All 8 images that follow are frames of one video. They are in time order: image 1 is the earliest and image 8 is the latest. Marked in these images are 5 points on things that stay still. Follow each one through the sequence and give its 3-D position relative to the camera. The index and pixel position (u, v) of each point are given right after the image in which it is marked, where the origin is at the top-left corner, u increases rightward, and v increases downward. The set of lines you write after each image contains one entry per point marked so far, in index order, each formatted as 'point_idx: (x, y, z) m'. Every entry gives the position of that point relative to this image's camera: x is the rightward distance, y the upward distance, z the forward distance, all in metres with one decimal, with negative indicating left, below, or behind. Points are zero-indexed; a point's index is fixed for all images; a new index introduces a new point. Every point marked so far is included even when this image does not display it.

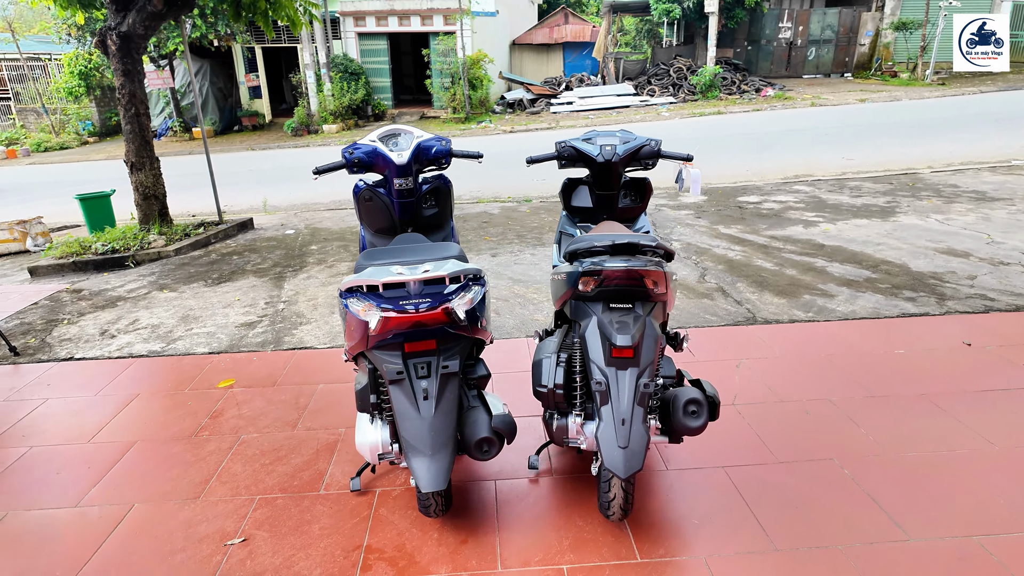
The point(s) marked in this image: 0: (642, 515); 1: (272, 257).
0: (+0.5, -0.8, +2.2) m
1: (-2.4, +0.3, +6.0) m
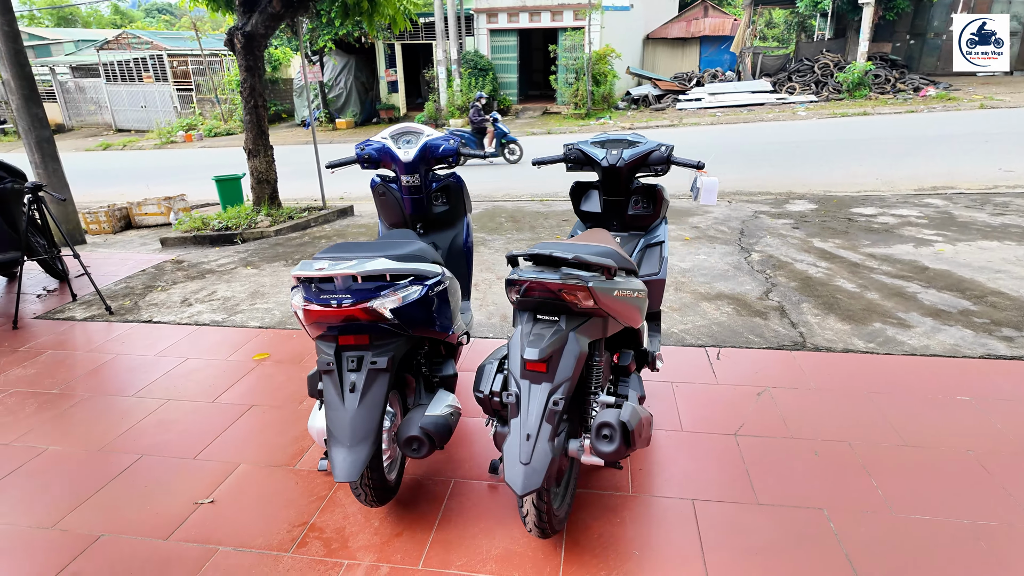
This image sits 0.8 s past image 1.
0: (+0.2, -0.9, +2.1) m
1: (-1.7, +0.5, +6.4) m
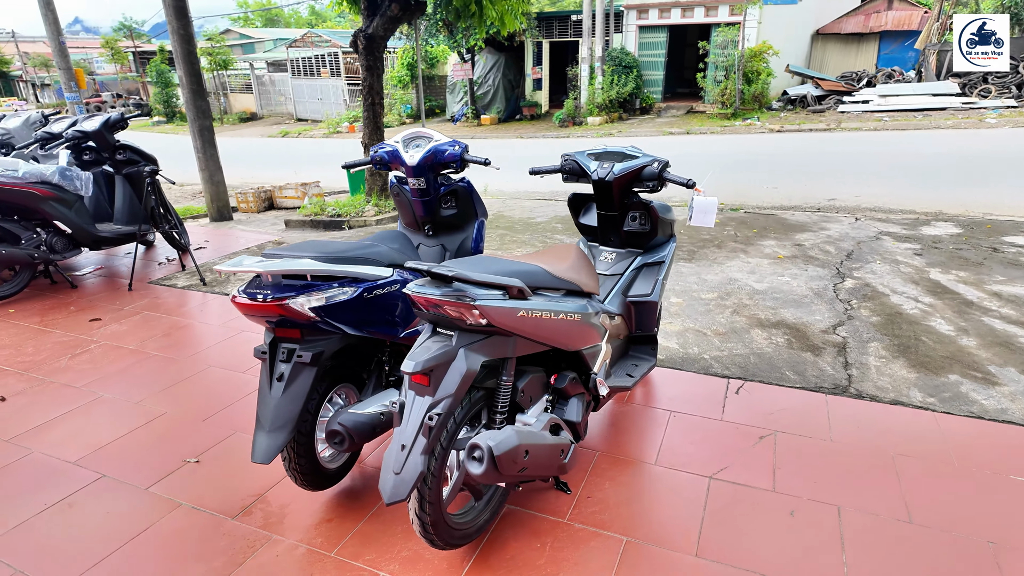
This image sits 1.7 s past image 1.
0: (-0.1, -0.9, +2.1) m
1: (-0.8, +0.6, +6.7) m
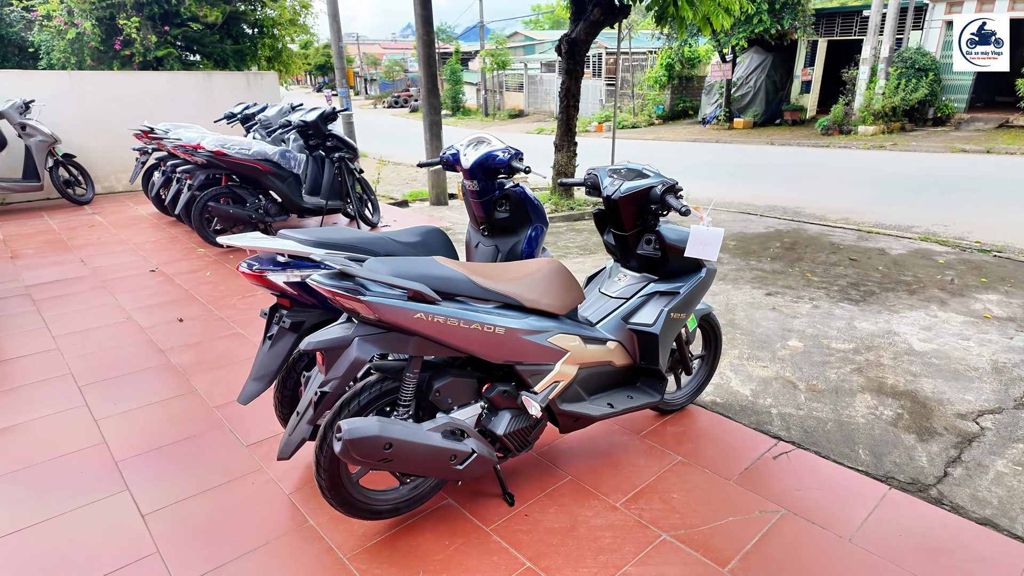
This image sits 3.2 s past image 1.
0: (-0.4, -0.9, +2.2) m
1: (+0.9, +0.5, +6.7) m
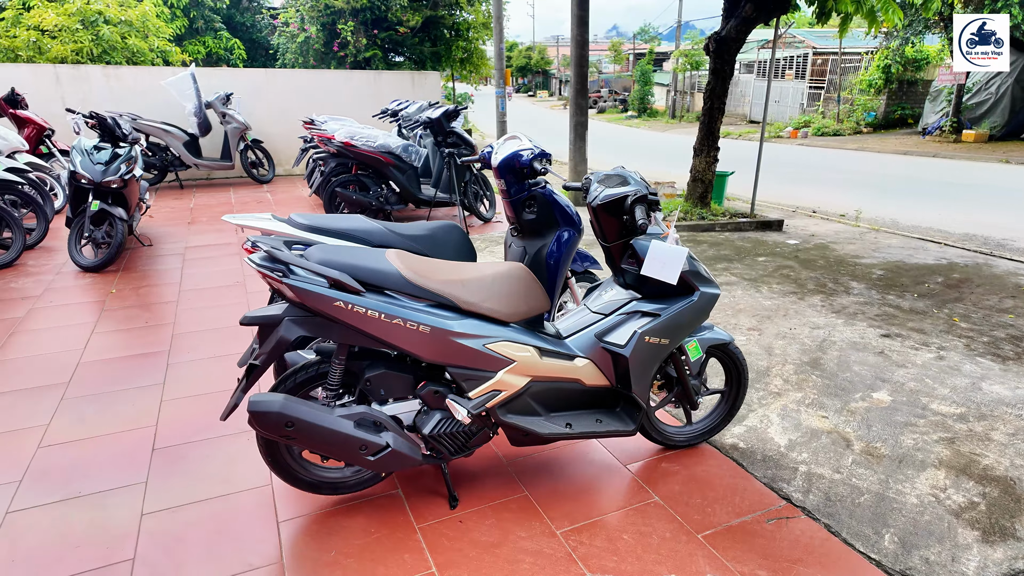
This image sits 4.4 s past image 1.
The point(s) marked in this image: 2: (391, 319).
0: (-0.7, -0.9, +2.3) m
1: (+2.0, +0.3, +6.2) m
2: (-0.4, -0.1, +2.0) m
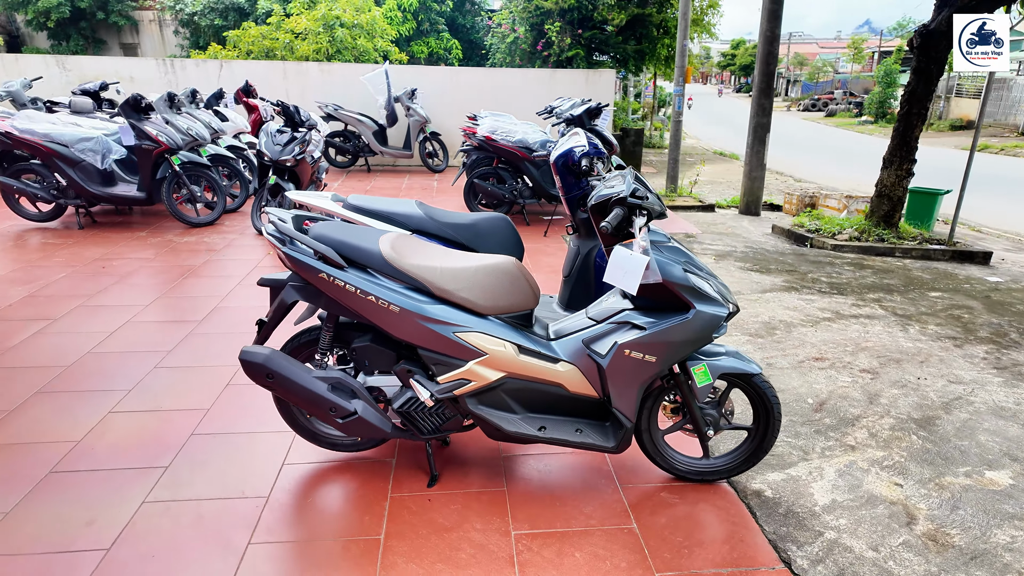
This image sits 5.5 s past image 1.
0: (-0.7, -0.8, +2.5) m
1: (+3.1, +0.1, +5.4) m
2: (-0.5, 0.0, +2.1) m
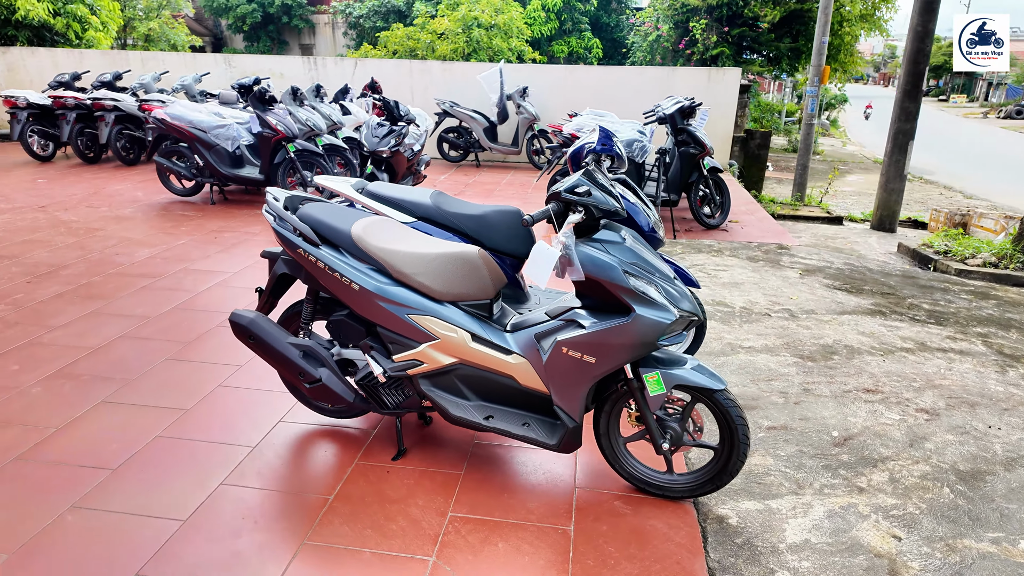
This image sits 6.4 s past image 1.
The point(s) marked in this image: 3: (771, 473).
0: (-0.9, -0.7, +2.7) m
1: (+3.6, -0.2, +4.7) m
2: (-0.7, +0.1, +2.3) m
3: (+1.1, -0.8, +2.6) m
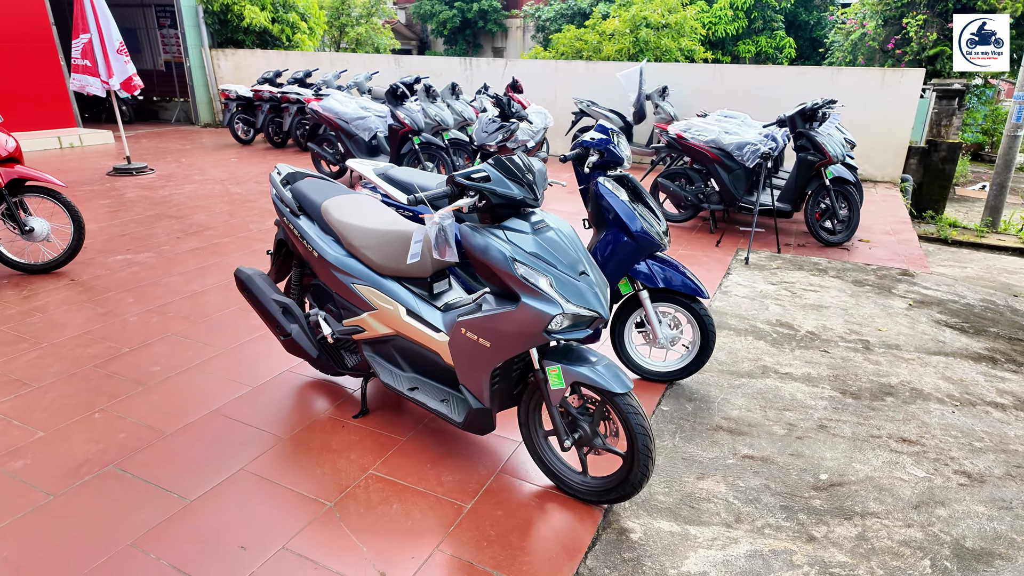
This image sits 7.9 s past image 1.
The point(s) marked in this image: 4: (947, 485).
0: (-1.0, -0.5, +3.1) m
1: (+3.8, -0.5, +3.6) m
2: (-0.9, +0.2, +2.6) m
3: (+0.8, -0.8, +2.3) m
4: (+1.8, -0.8, +2.5) m
